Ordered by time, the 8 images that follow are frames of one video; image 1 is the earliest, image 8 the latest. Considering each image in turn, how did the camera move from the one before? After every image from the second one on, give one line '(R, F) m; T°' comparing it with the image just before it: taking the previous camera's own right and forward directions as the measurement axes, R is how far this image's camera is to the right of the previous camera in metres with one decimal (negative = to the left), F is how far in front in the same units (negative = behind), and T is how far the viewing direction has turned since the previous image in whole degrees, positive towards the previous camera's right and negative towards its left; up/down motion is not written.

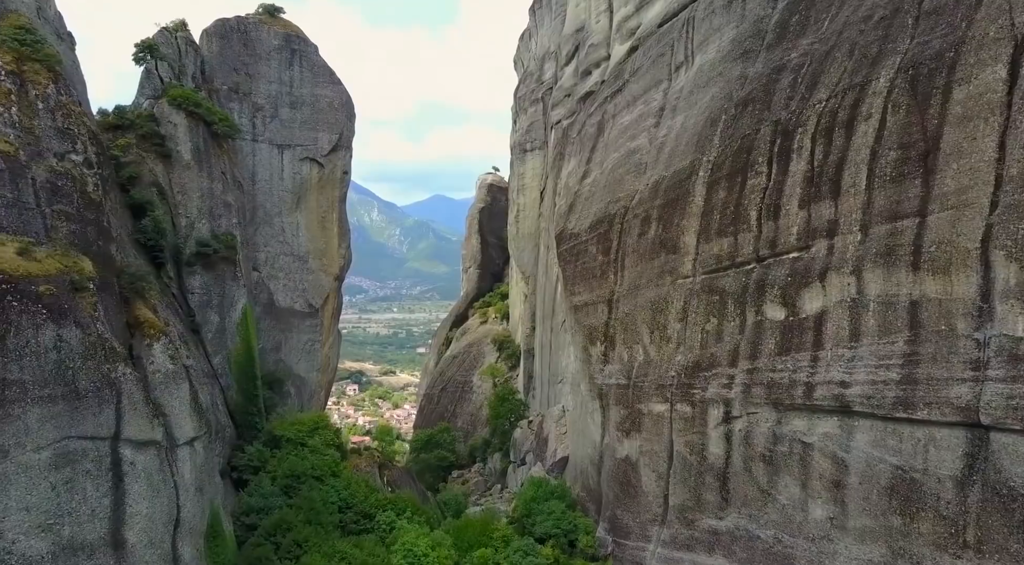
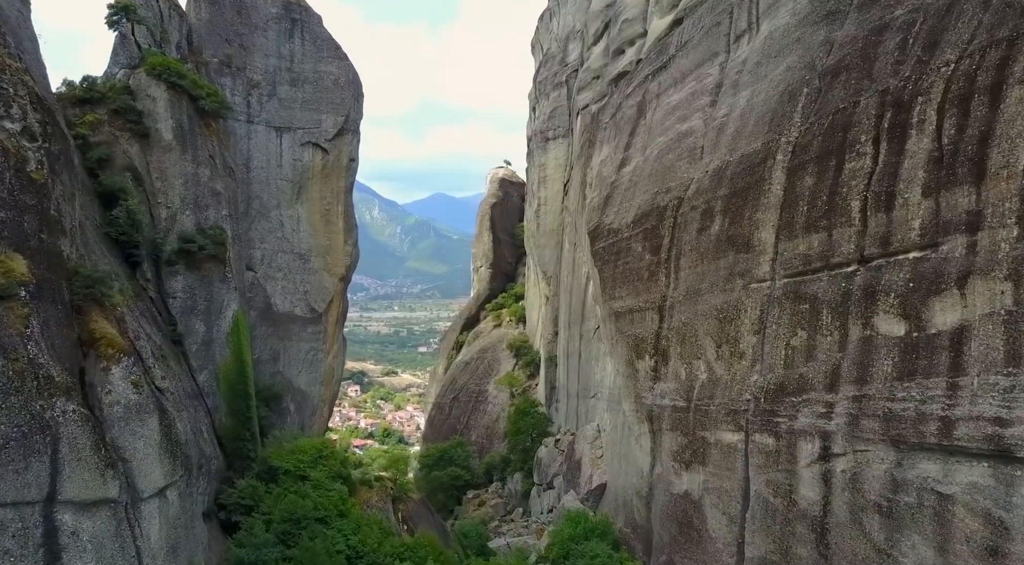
(-0.7, +2.3) m; 0°
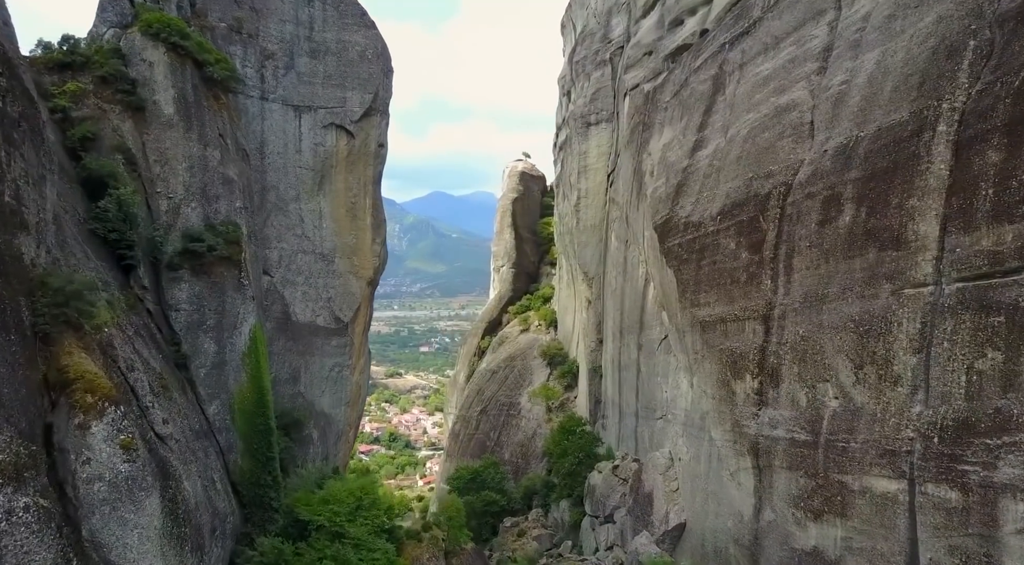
(-1.2, +2.5) m; 0°
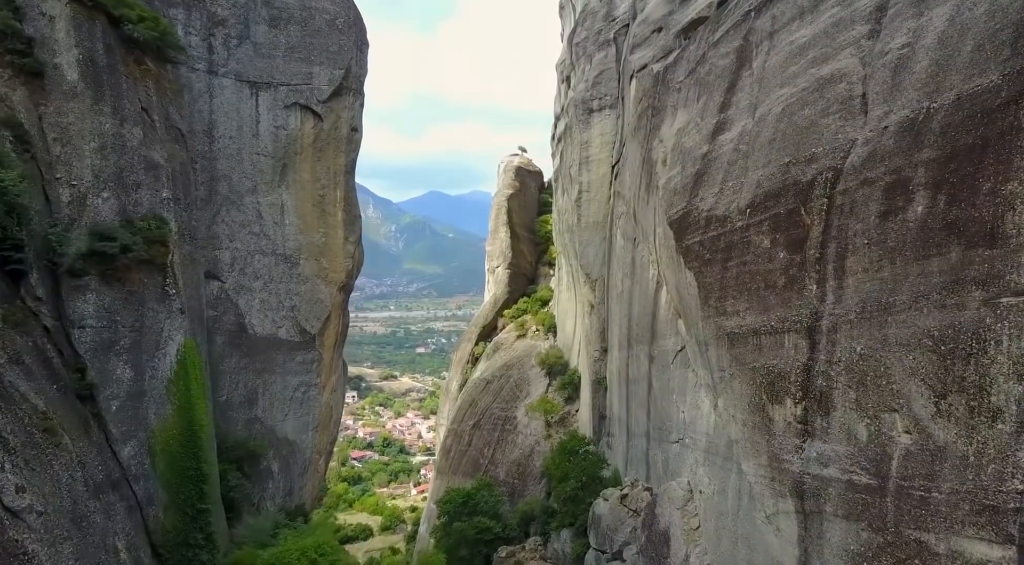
(+0.1, +2.1) m; 0°
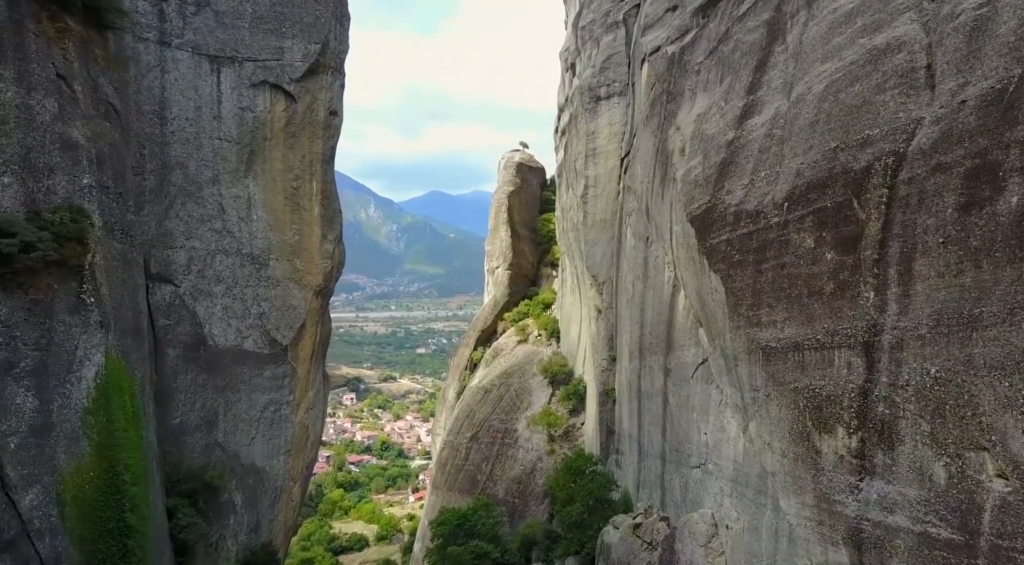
(0.0, +1.6) m; 0°
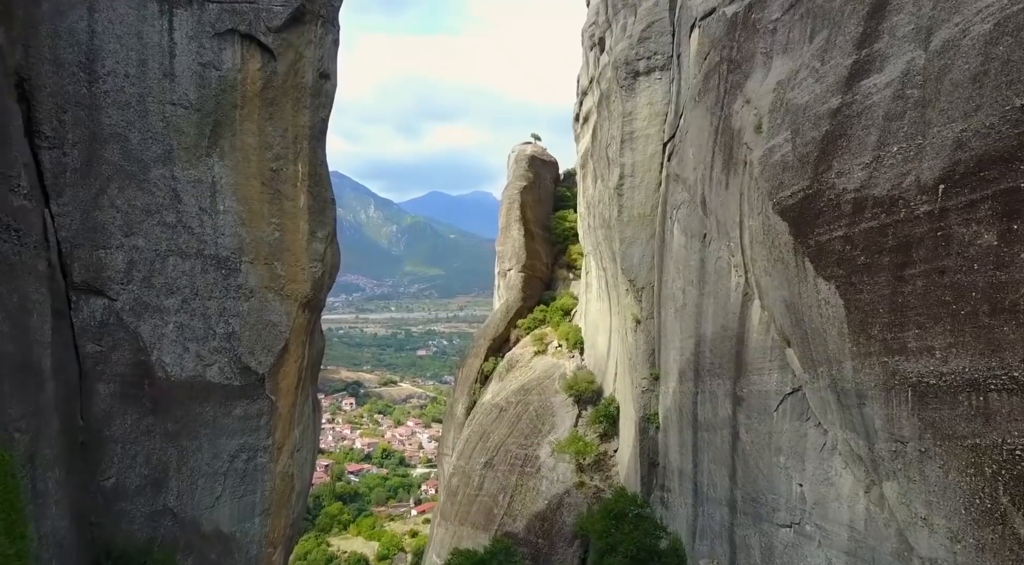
(-0.5, +2.7) m; 0°
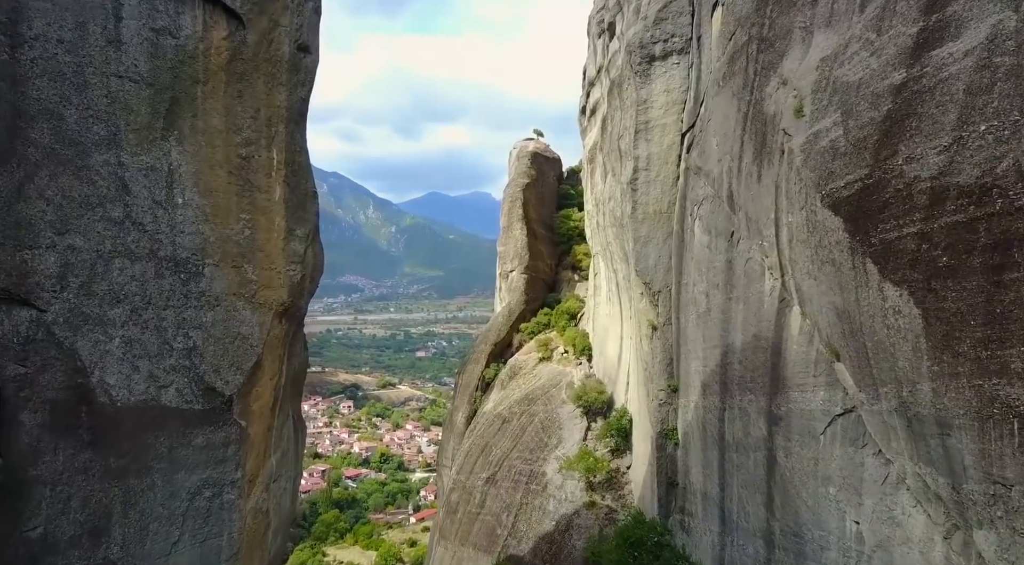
(-0.1, +1.4) m; 0°
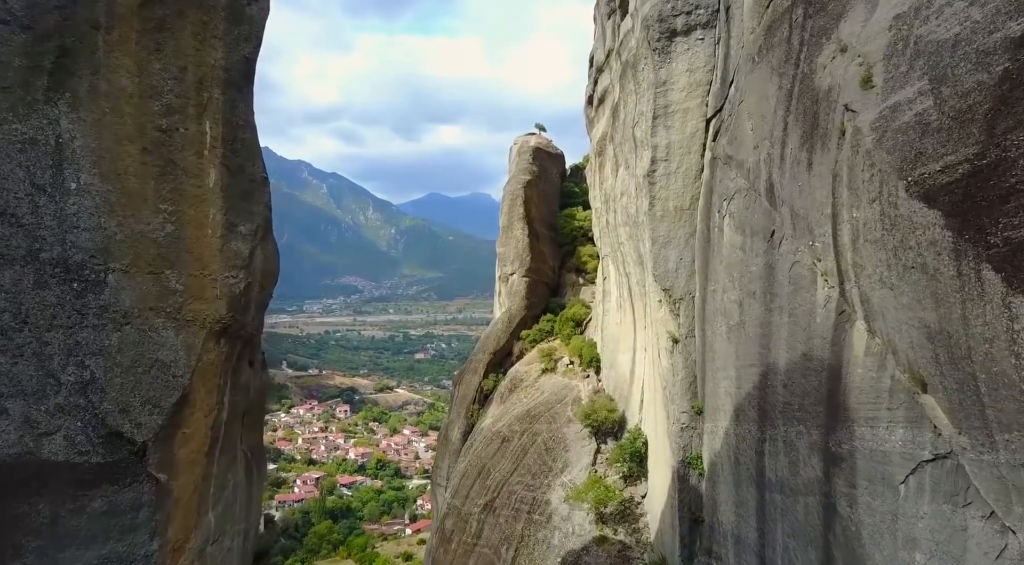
(0.0, +1.9) m; 0°
